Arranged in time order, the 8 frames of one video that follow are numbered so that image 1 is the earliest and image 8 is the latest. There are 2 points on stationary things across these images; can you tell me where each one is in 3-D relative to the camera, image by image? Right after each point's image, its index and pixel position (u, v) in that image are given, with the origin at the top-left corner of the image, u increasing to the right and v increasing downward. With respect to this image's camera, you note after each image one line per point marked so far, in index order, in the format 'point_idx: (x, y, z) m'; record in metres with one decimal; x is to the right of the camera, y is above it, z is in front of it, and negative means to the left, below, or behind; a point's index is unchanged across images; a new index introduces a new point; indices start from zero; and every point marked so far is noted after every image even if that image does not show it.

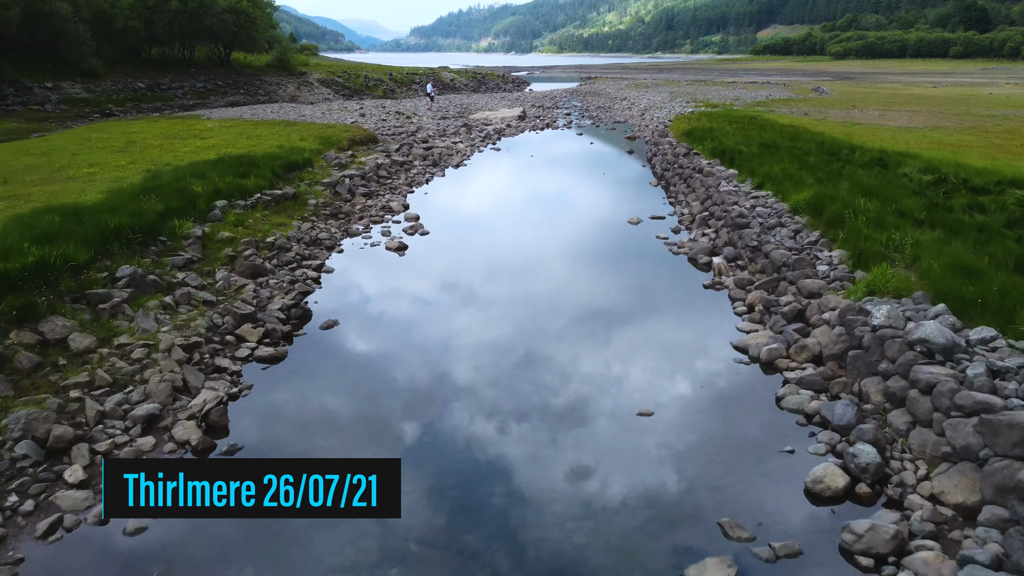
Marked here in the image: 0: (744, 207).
0: (+4.9, +1.6, +14.7) m
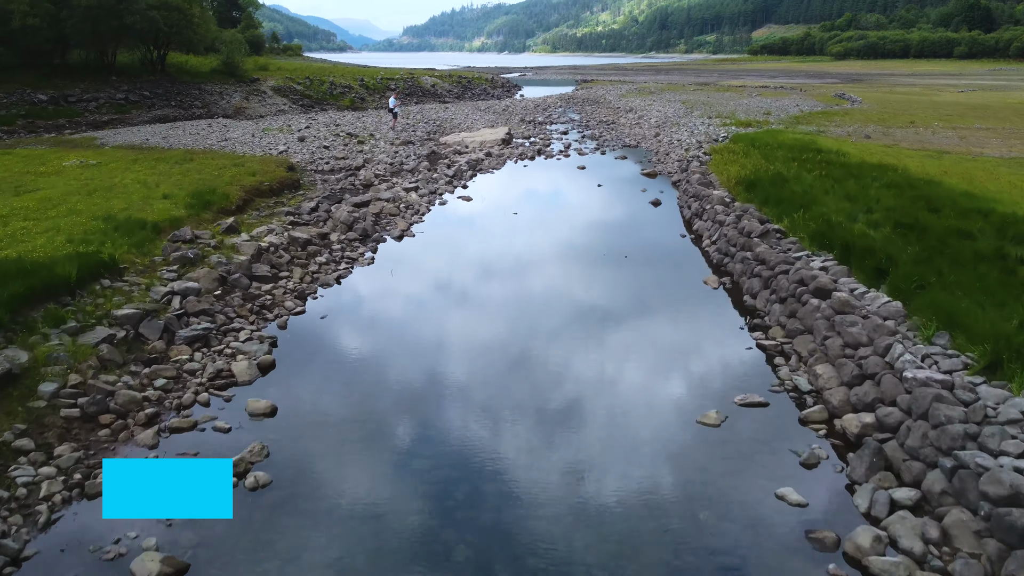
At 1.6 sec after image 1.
0: (+4.3, -1.5, +6.2) m
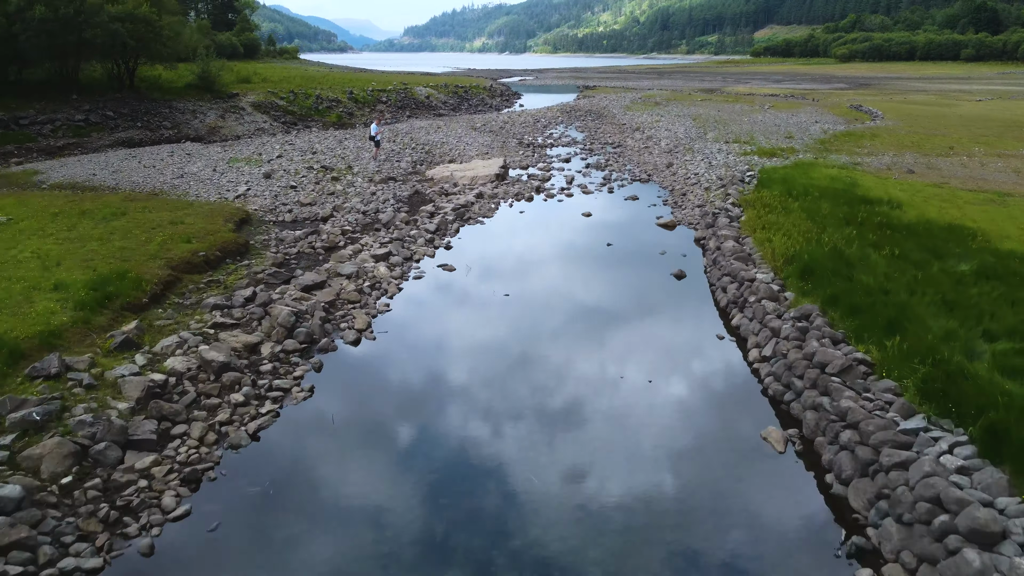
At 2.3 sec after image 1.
0: (+4.1, -3.7, +2.4) m
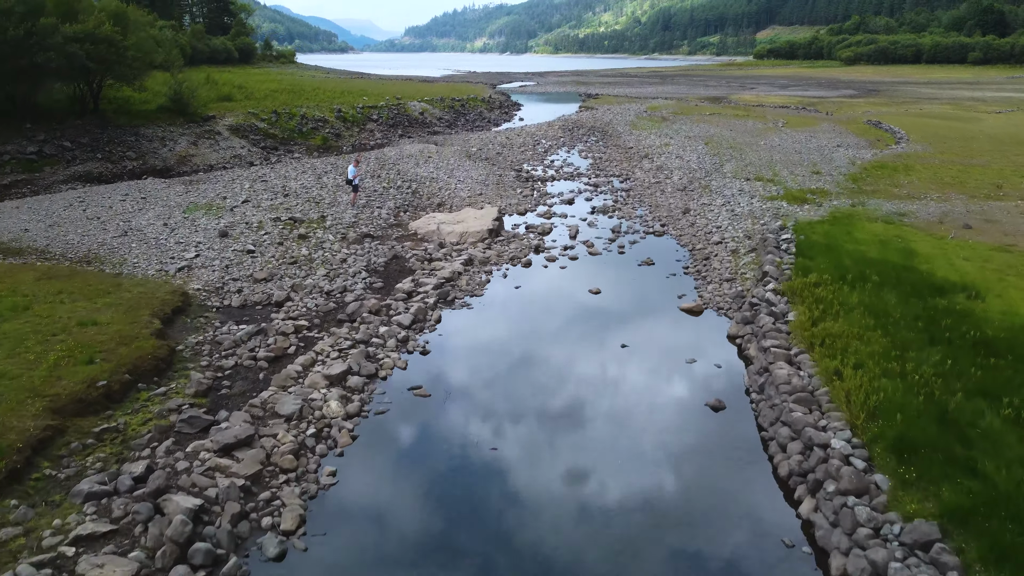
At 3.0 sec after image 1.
0: (+3.9, -6.2, -1.3) m
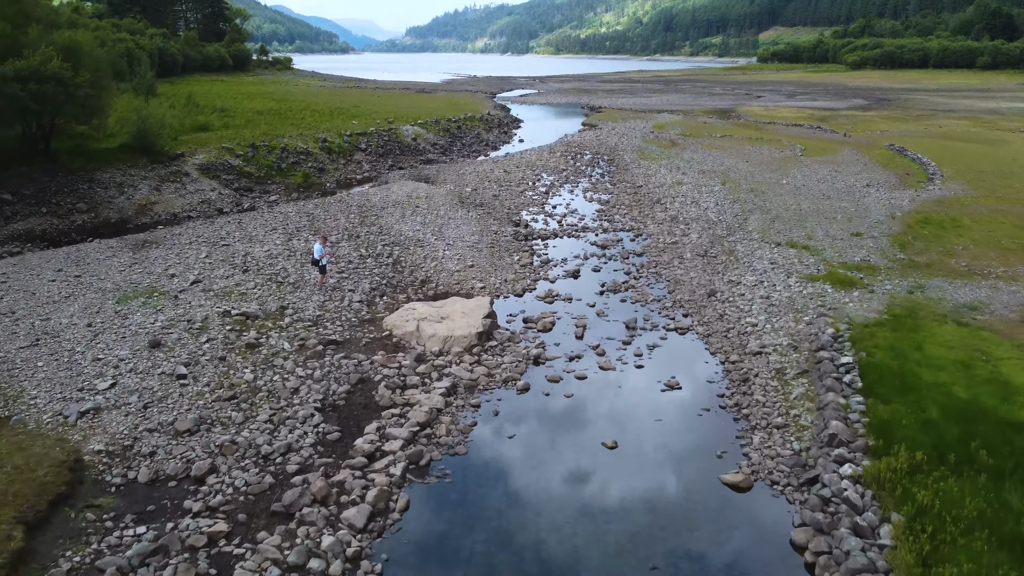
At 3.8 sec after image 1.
0: (+3.7, -9.5, -5.5) m
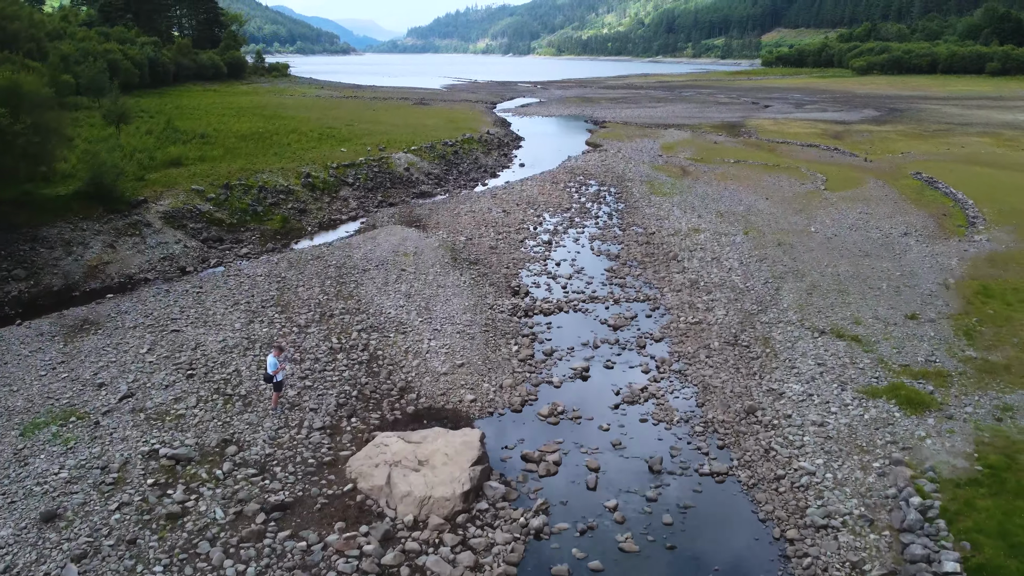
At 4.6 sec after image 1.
0: (+3.5, -12.9, -9.8) m
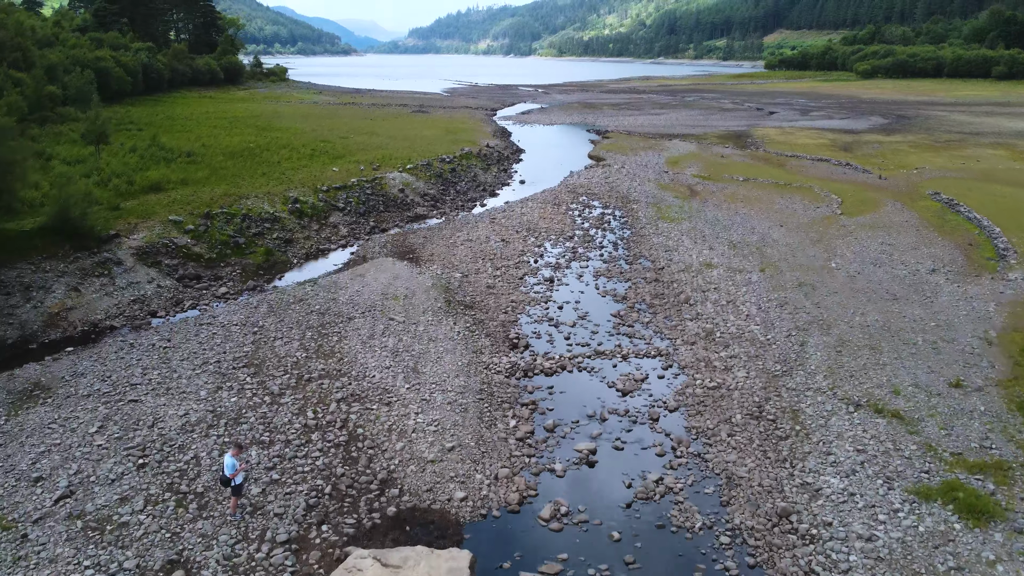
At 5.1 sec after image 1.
0: (+3.4, -15.0, -12.5) m
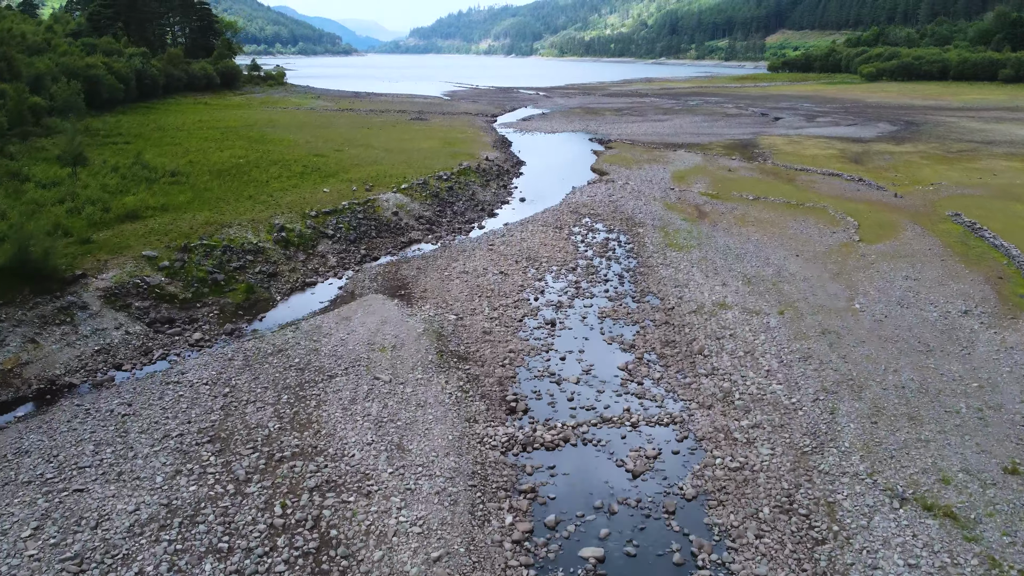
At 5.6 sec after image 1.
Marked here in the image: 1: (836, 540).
0: (+3.2, -17.1, -15.2) m
1: (+8.4, -6.4, +18.3) m
